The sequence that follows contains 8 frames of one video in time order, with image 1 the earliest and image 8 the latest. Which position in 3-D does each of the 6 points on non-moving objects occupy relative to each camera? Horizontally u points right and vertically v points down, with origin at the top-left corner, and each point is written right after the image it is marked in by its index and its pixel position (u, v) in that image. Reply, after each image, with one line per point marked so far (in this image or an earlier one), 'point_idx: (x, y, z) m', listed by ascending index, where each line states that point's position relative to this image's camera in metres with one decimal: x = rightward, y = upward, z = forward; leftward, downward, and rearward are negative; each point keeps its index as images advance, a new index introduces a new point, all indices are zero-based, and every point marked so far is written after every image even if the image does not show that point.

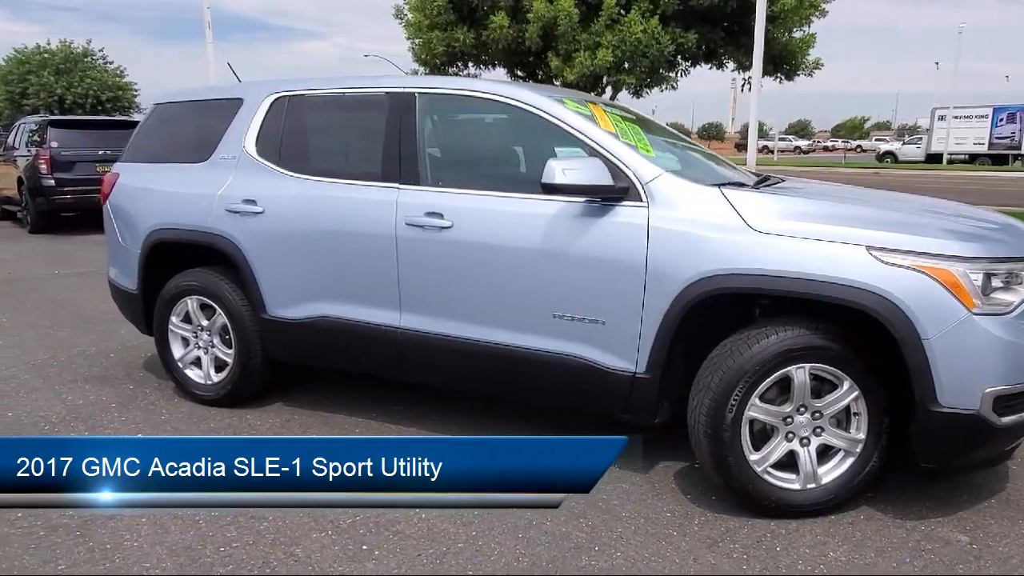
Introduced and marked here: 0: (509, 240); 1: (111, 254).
0: (0.0, +0.2, +3.7) m
1: (-2.9, +0.2, +5.2) m
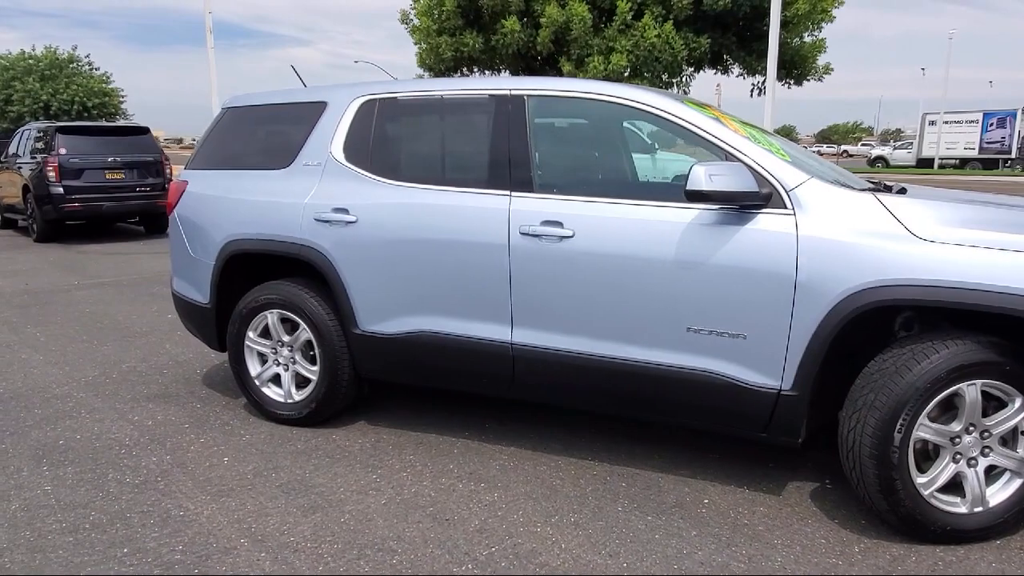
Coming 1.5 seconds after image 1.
0: (+0.6, +0.2, +3.5) m
1: (-2.3, +0.1, +5.0) m
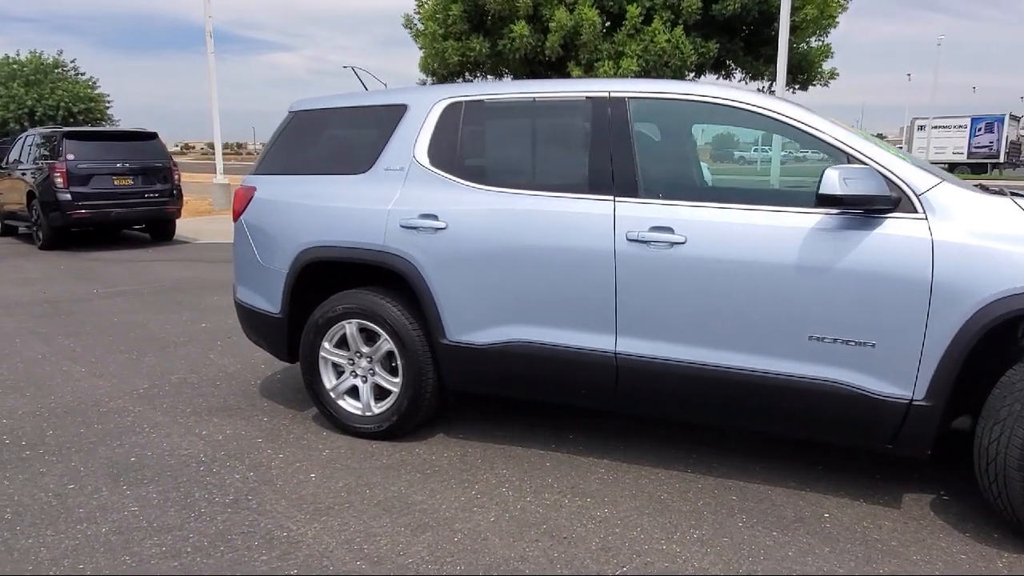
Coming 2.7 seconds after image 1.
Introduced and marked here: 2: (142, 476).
0: (+1.1, +0.1, +3.4) m
1: (-1.8, +0.1, +4.8) m
2: (-2.0, -1.0, +4.0) m
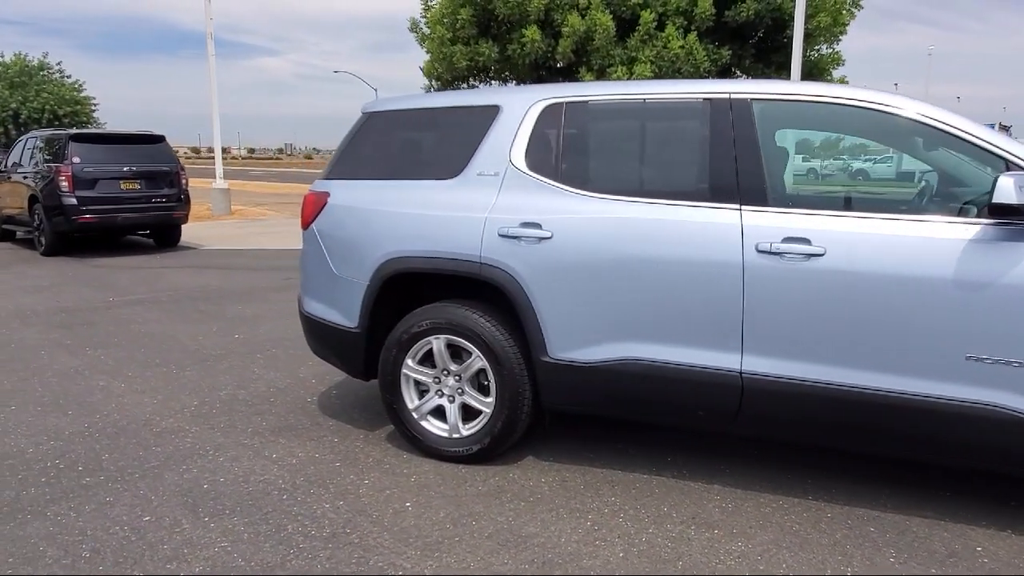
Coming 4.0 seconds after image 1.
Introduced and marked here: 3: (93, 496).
0: (+1.7, +0.1, +3.2) m
1: (-1.2, 0.0, +4.5) m
2: (-1.4, -1.1, +3.6) m
3: (-2.2, -1.1, +3.8) m
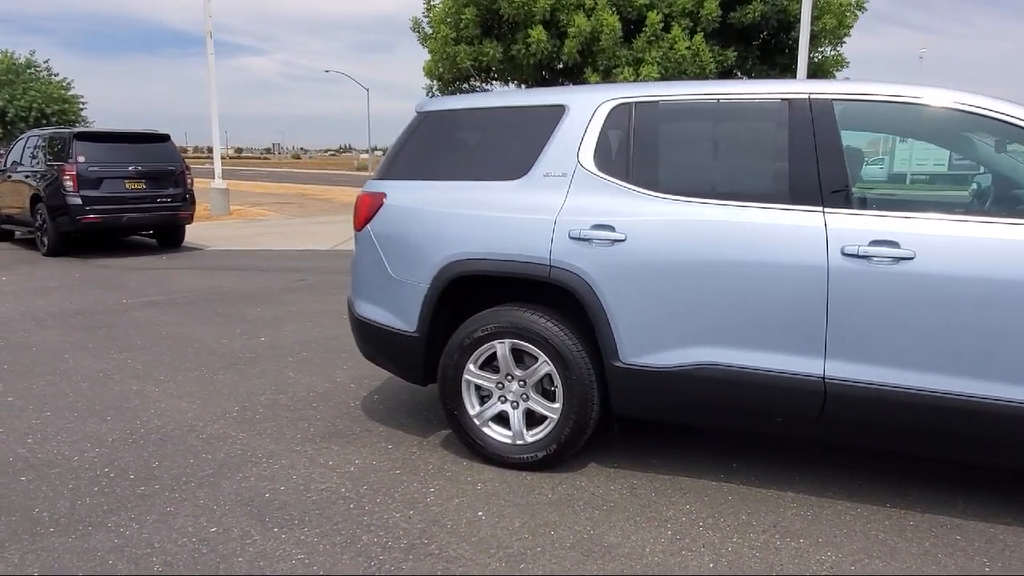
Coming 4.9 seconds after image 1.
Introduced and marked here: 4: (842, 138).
0: (+2.1, +0.1, +3.1) m
1: (-0.9, 0.0, +4.4) m
2: (-1.1, -1.1, +3.5) m
3: (-1.8, -1.1, +3.7) m
4: (+1.6, +0.7, +3.5) m
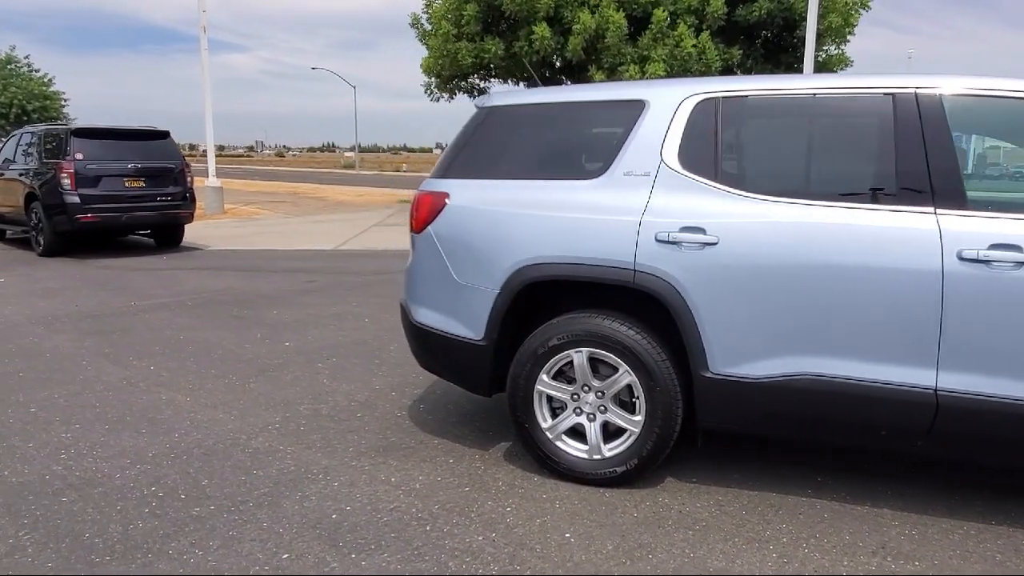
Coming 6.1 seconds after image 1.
0: (+2.5, 0.0, +2.9) m
1: (-0.5, 0.0, +4.2) m
2: (-0.7, -1.1, +3.3) m
3: (-1.4, -1.1, +3.4) m
4: (+2.0, +0.7, +3.3) m
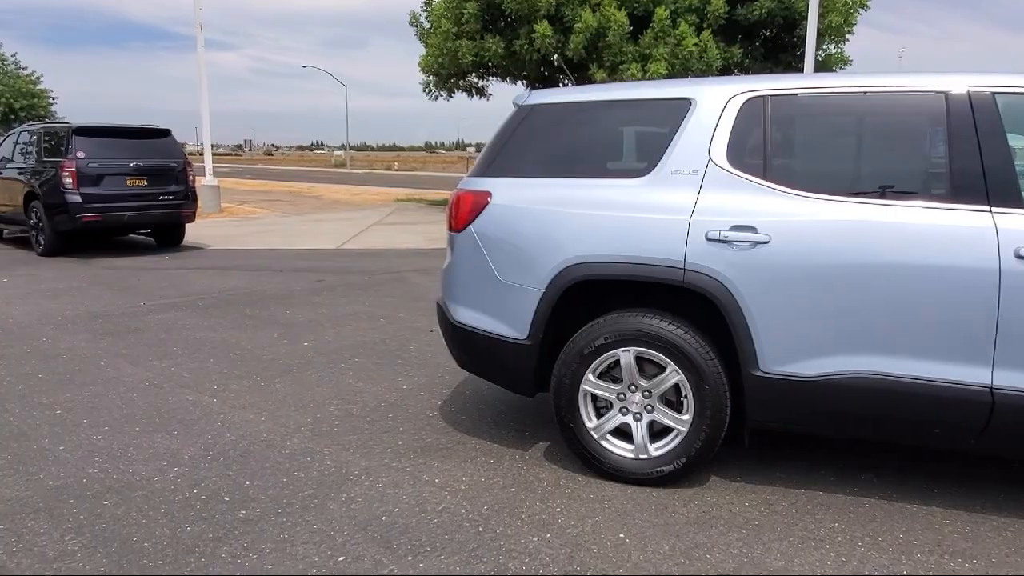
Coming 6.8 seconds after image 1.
0: (+2.8, 0.0, +3.0) m
1: (-0.2, 0.0, +4.1) m
2: (-0.4, -1.1, +3.3) m
3: (-1.2, -1.1, +3.4) m
4: (+2.2, +0.7, +3.3) m
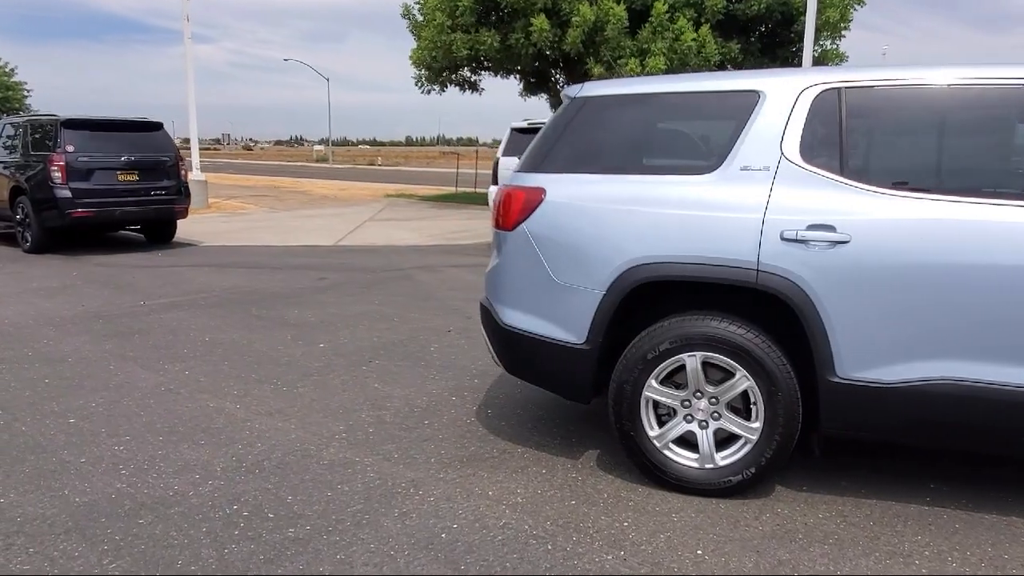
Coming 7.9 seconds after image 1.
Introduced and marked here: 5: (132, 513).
0: (+3.1, 0.0, +2.8) m
1: (0.0, 0.0, +3.9) m
2: (-0.1, -1.2, +3.1) m
3: (-0.8, -1.1, +3.2) m
4: (+2.5, +0.7, +3.2) m
5: (-1.8, -1.1, +3.5) m
